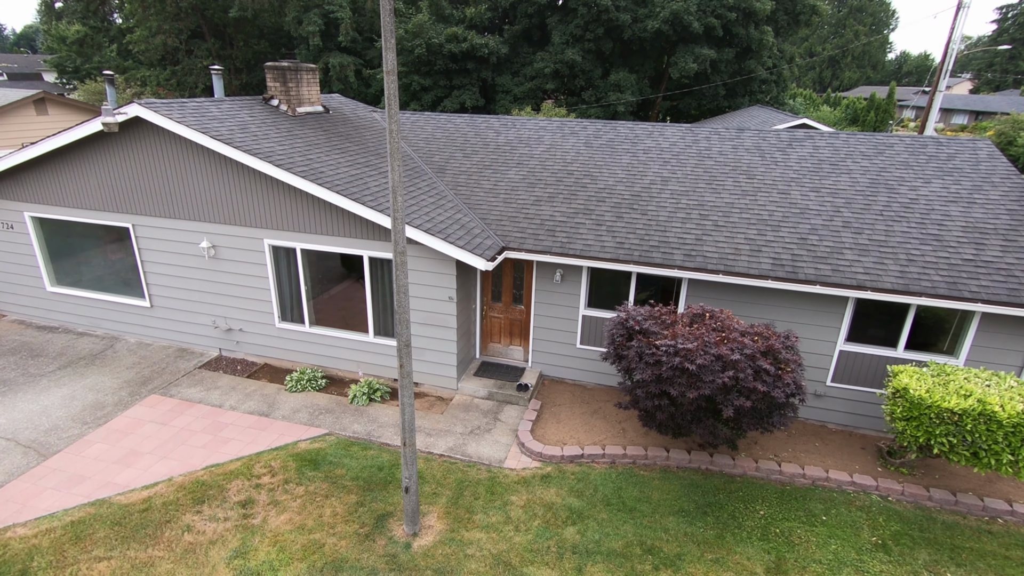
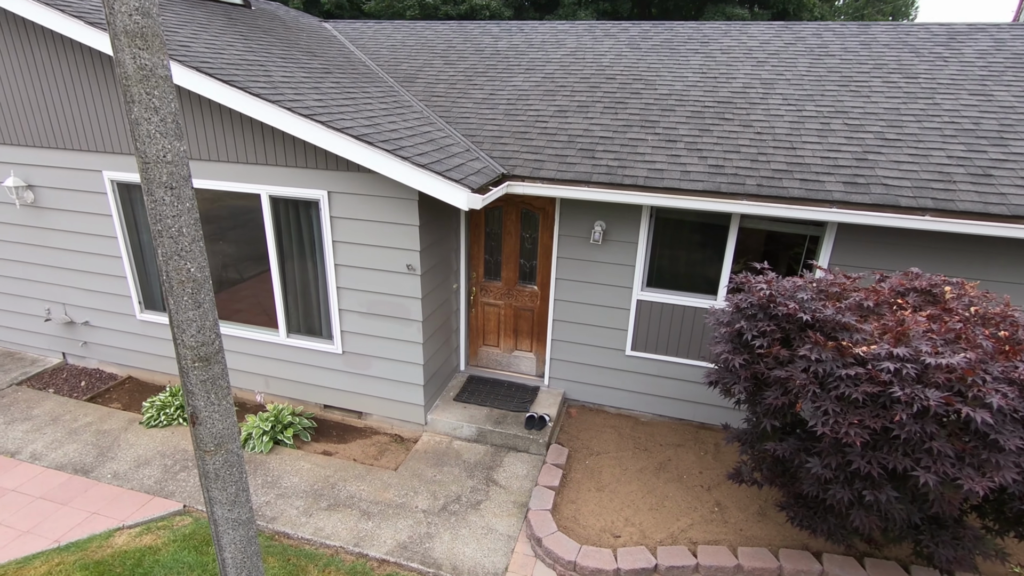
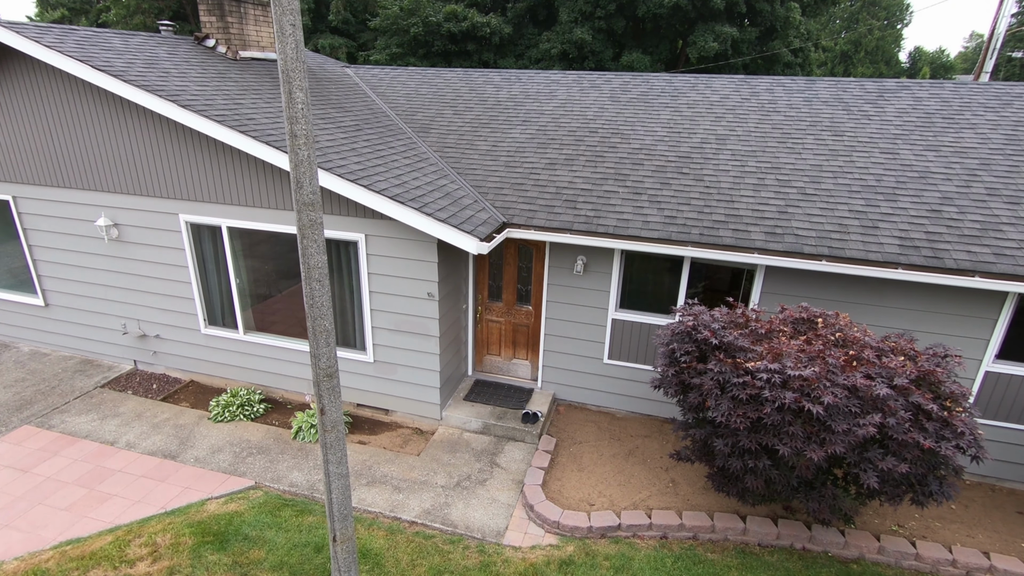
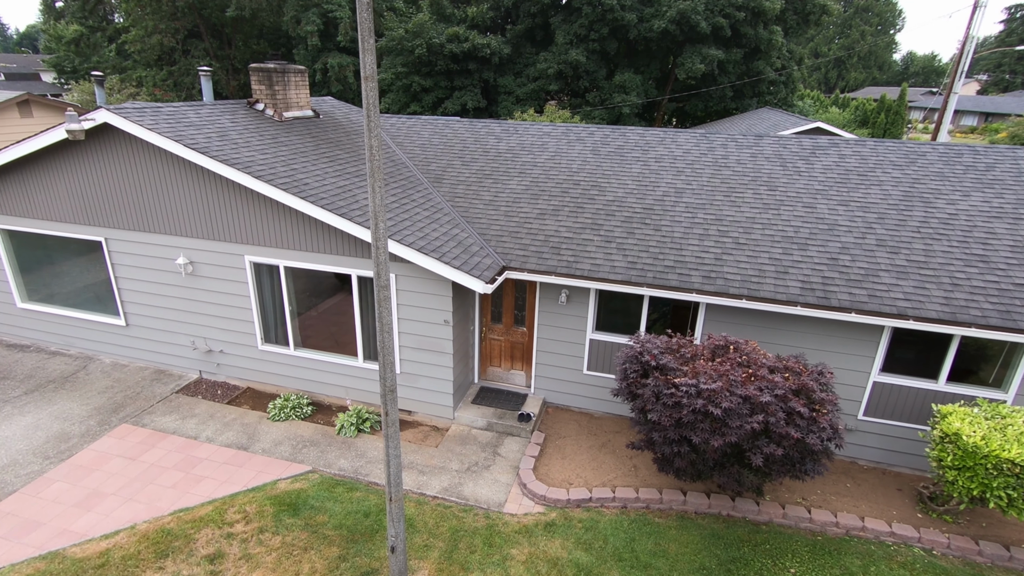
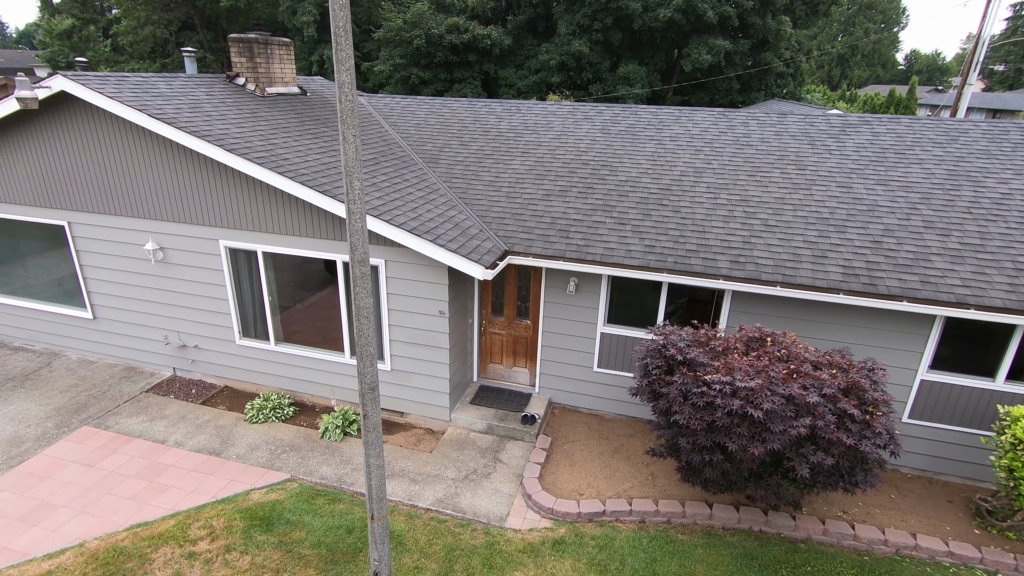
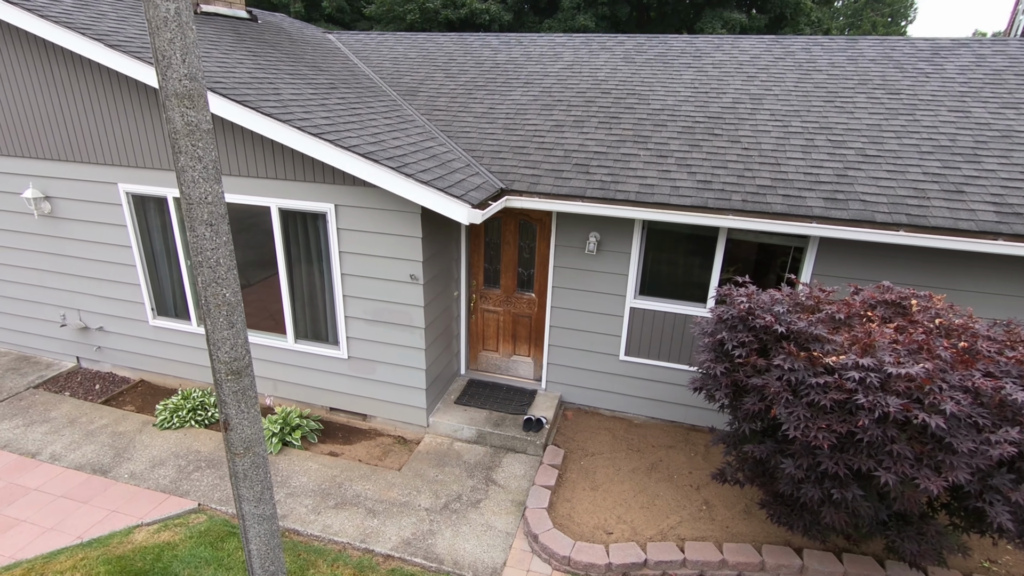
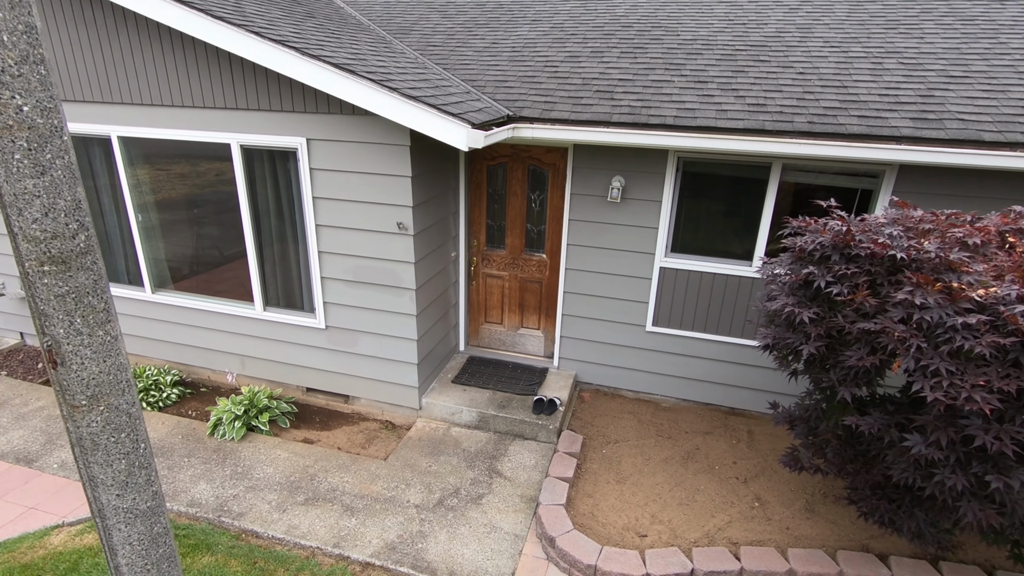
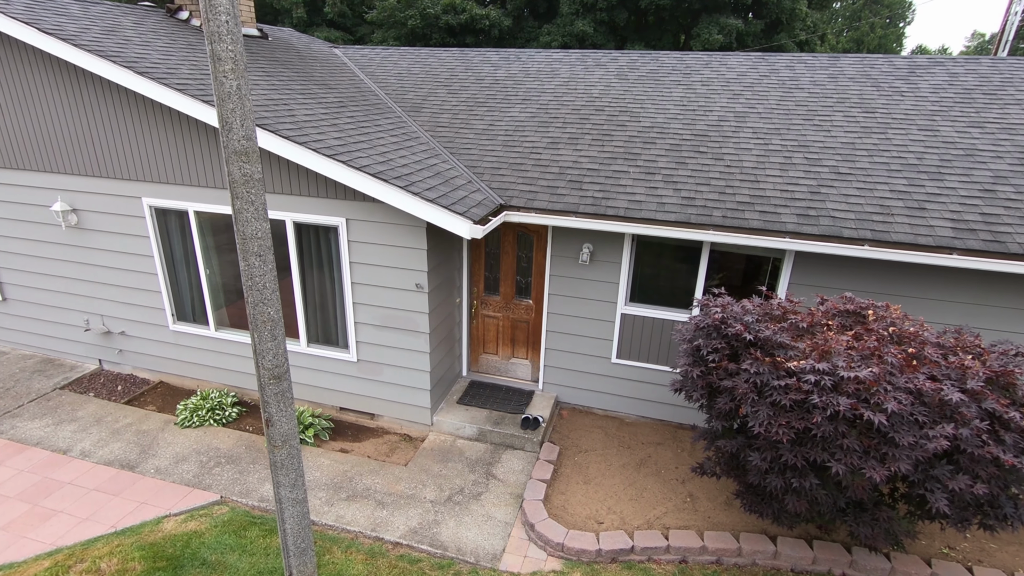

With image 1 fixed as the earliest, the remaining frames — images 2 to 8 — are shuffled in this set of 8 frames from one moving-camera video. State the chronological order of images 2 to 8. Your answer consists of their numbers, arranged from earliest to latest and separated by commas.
4, 5, 3, 8, 6, 2, 7
